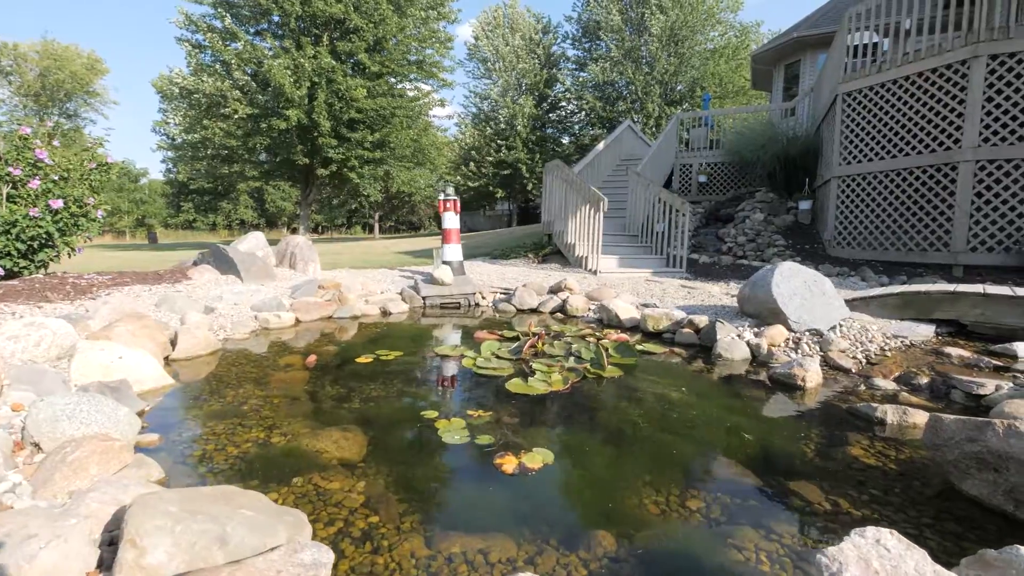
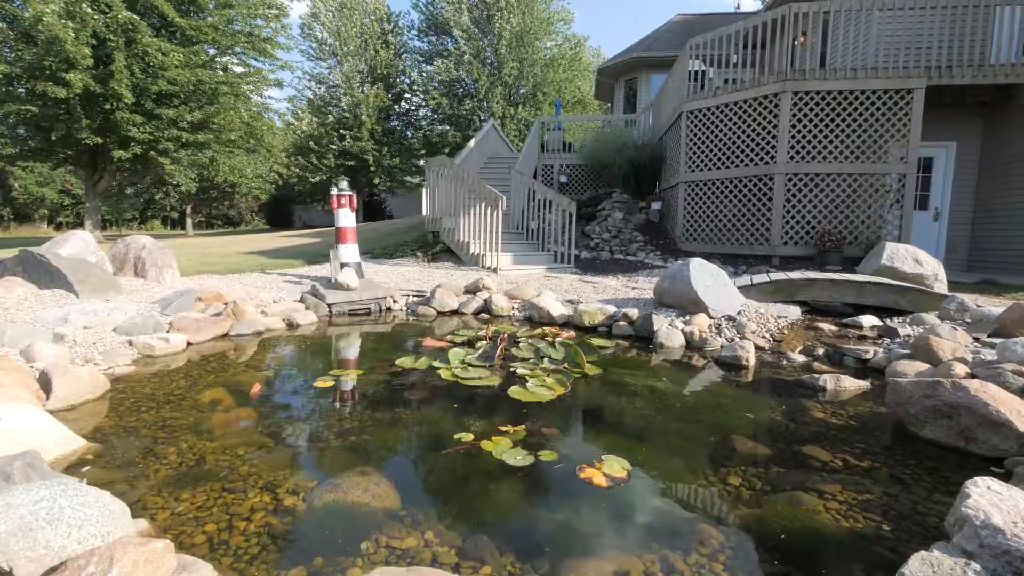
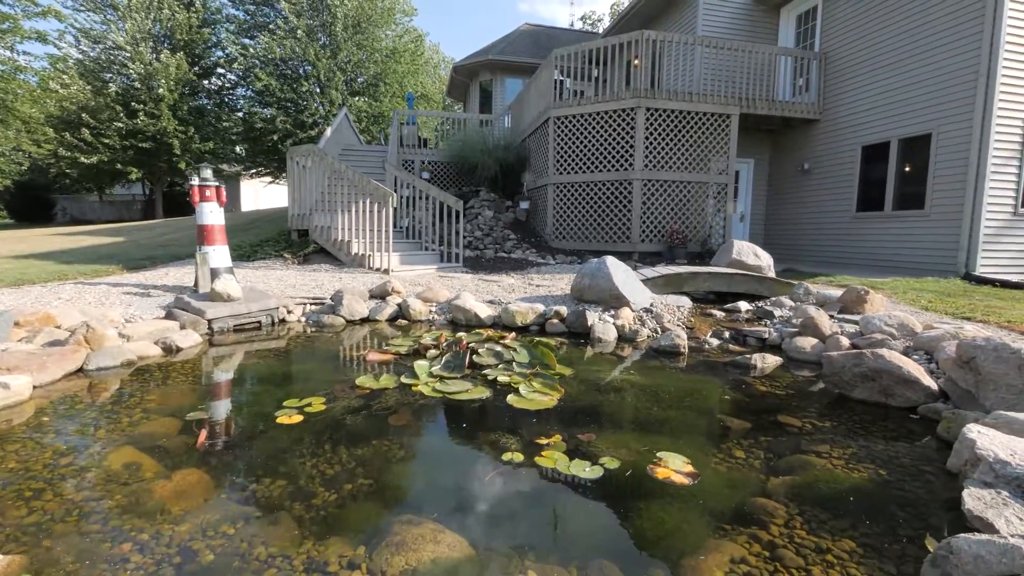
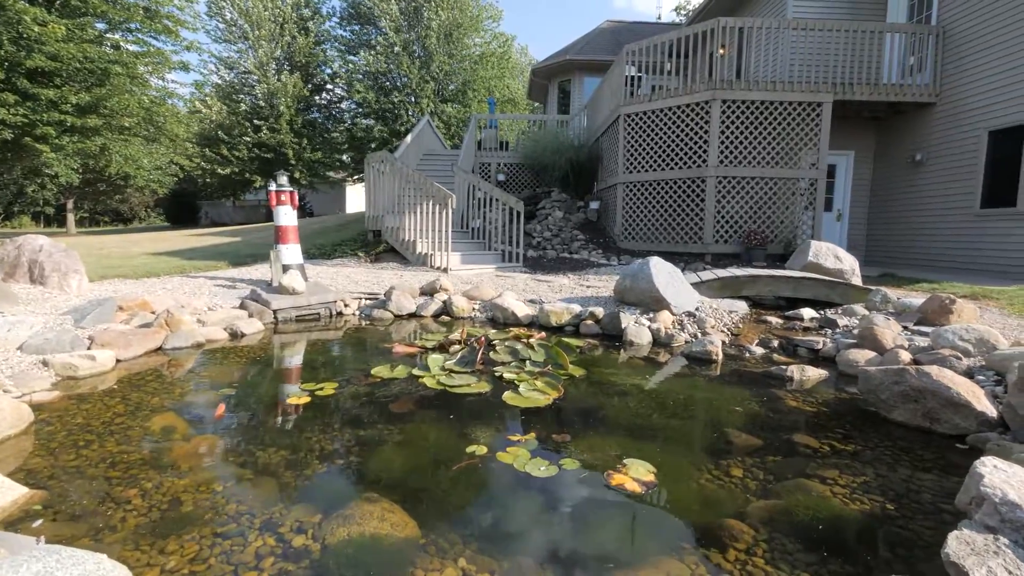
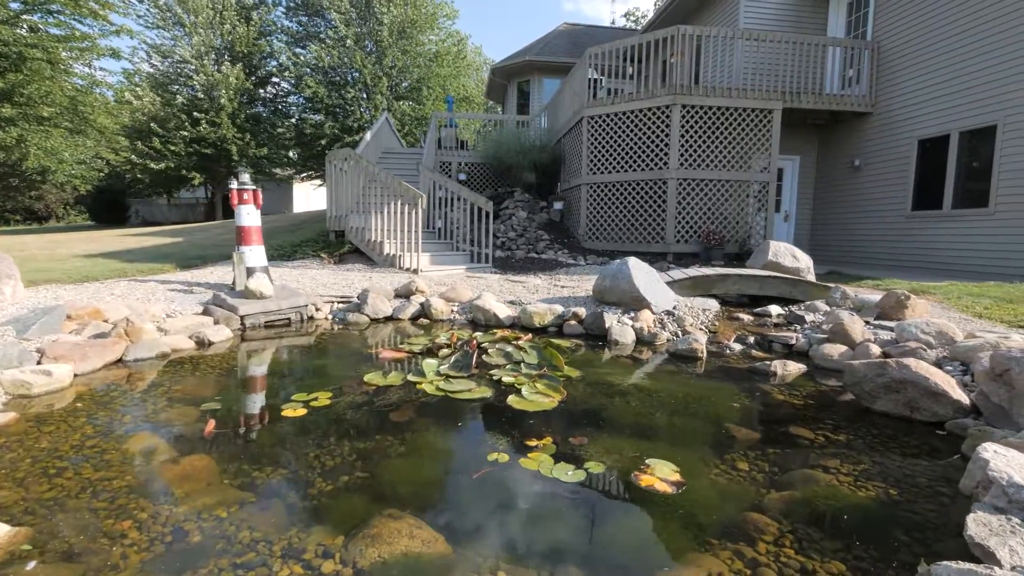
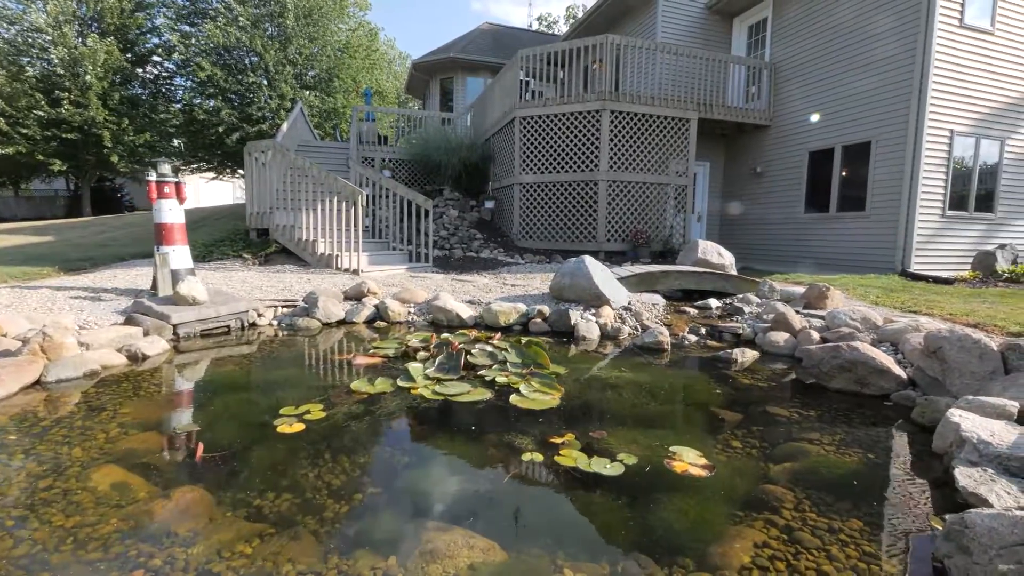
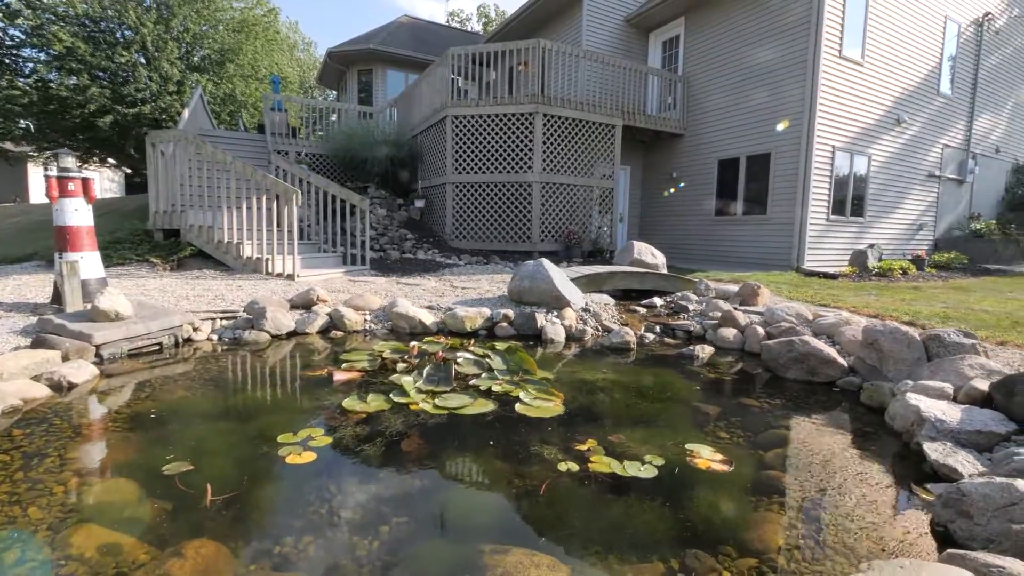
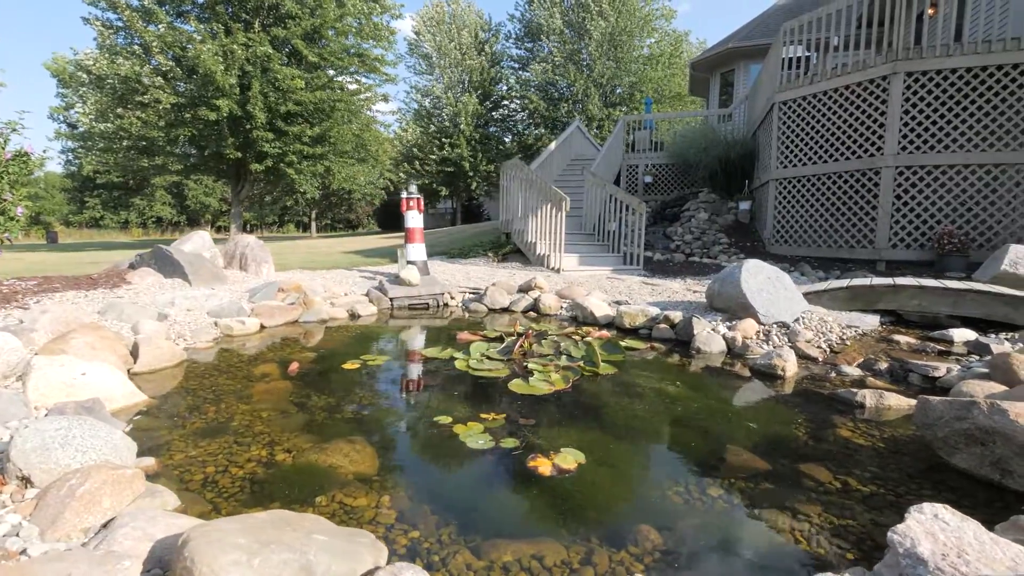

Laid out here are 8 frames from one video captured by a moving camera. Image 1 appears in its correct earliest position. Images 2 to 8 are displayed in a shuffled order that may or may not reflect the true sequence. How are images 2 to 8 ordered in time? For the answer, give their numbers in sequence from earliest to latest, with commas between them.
8, 2, 4, 5, 3, 6, 7
